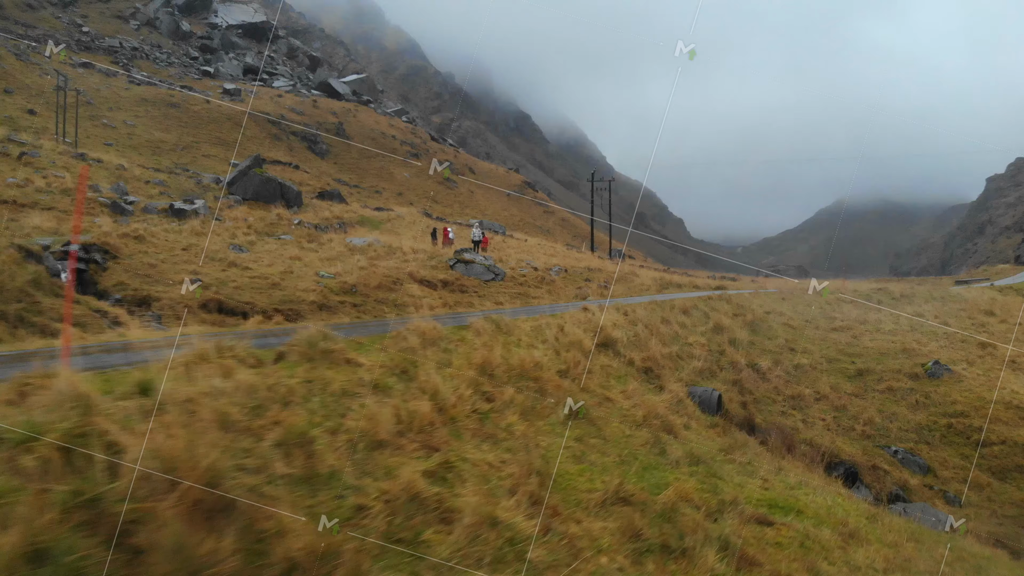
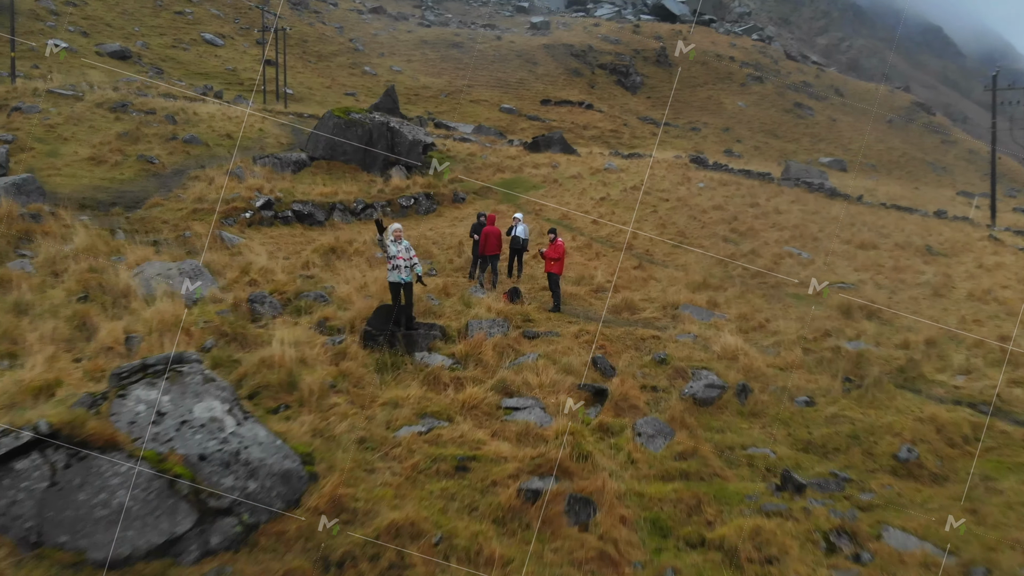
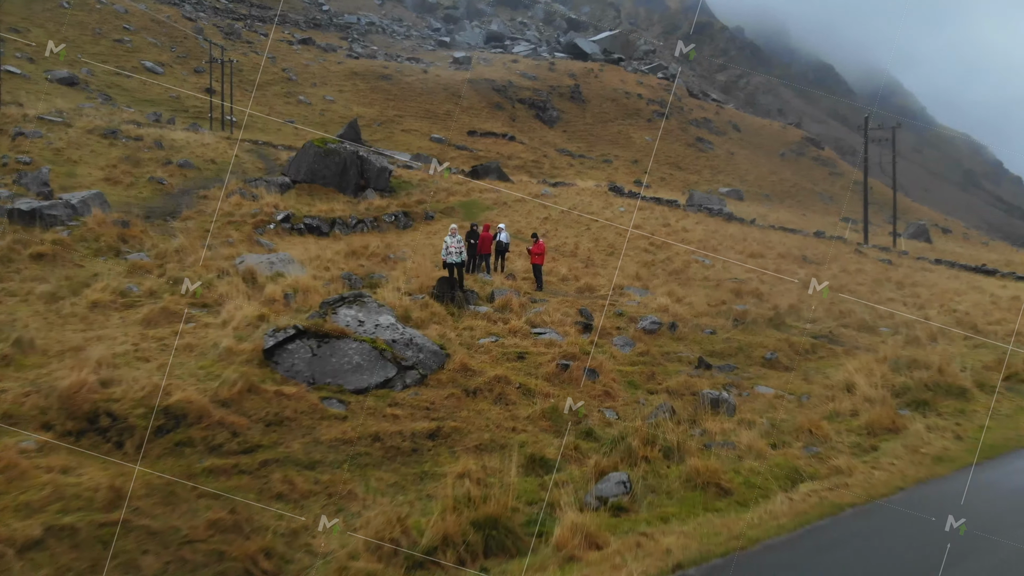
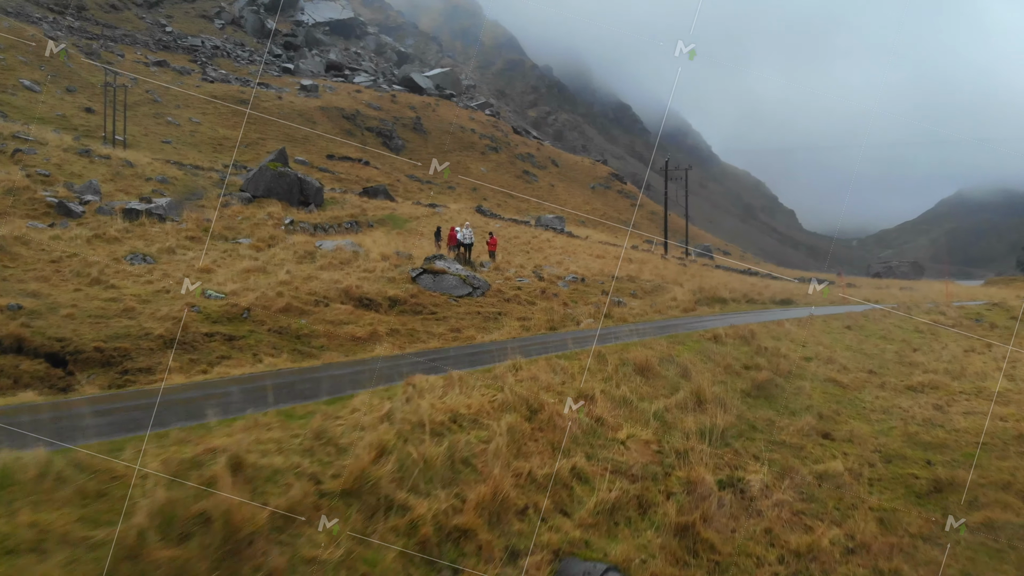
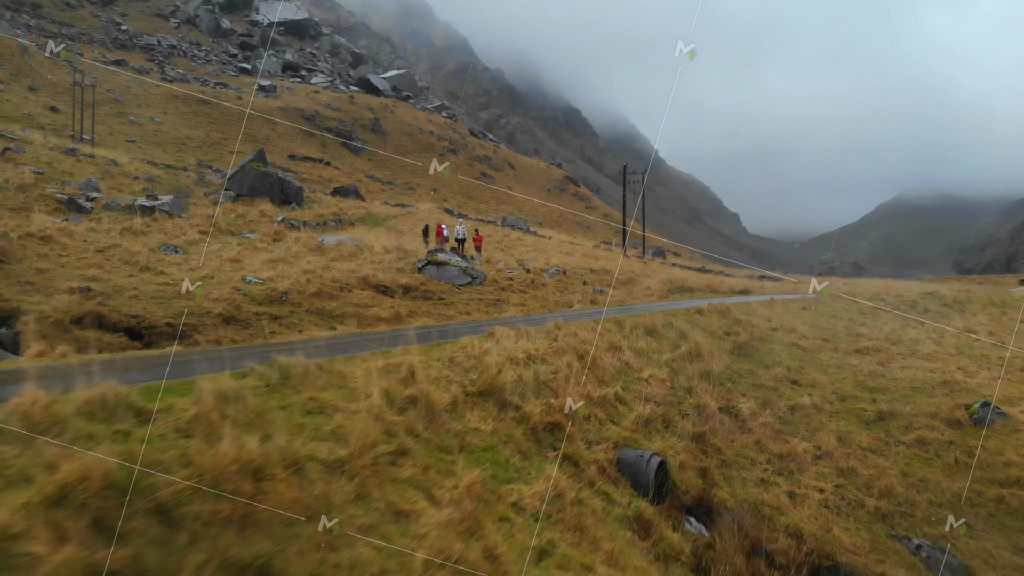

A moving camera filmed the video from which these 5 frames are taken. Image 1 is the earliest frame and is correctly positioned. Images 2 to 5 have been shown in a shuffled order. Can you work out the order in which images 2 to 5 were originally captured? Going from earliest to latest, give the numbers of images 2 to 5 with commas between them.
5, 4, 3, 2
